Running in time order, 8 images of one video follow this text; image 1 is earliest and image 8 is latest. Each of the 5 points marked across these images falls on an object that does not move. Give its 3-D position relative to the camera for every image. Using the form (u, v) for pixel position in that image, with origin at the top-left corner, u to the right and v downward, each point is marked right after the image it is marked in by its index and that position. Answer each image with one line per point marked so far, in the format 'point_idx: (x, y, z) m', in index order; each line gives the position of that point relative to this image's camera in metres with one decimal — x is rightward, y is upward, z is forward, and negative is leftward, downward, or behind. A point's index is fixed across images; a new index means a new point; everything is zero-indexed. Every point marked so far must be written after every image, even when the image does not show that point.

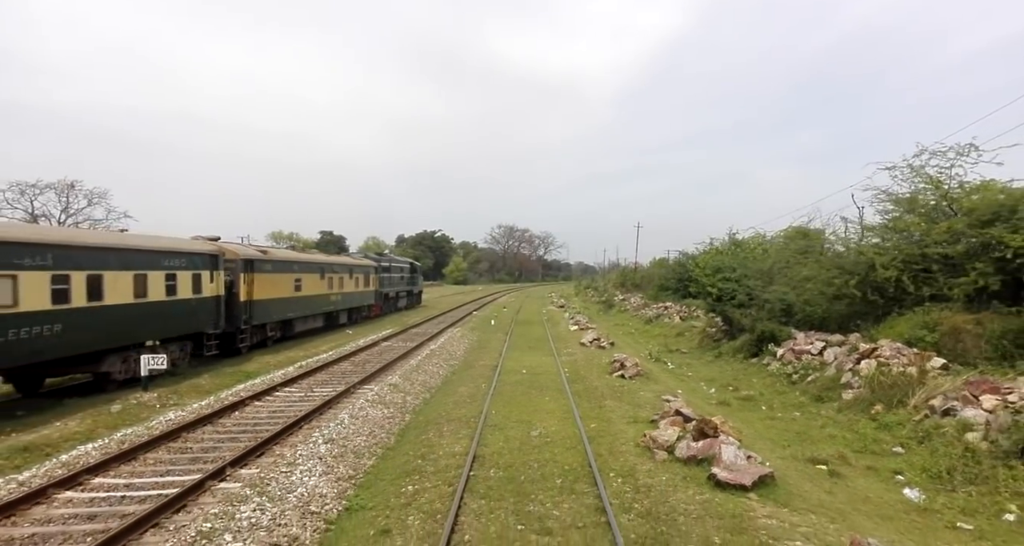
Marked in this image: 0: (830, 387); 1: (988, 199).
0: (+7.1, -2.5, +11.5) m
1: (+11.3, +1.7, +12.2) m
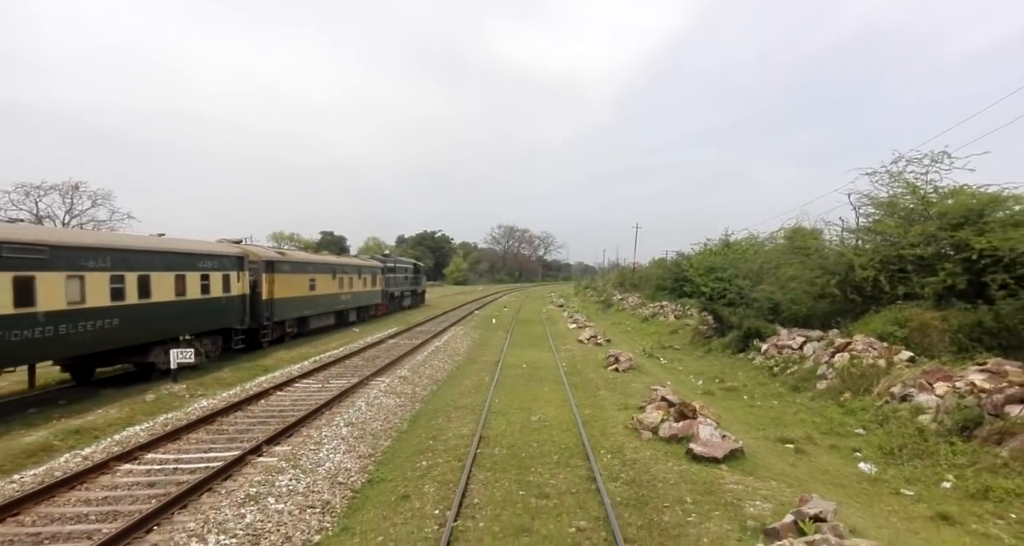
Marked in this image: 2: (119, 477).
0: (+7.1, -2.5, +12.4) m
1: (+11.3, +1.7, +13.2) m
2: (-5.5, -2.8, +7.2) m
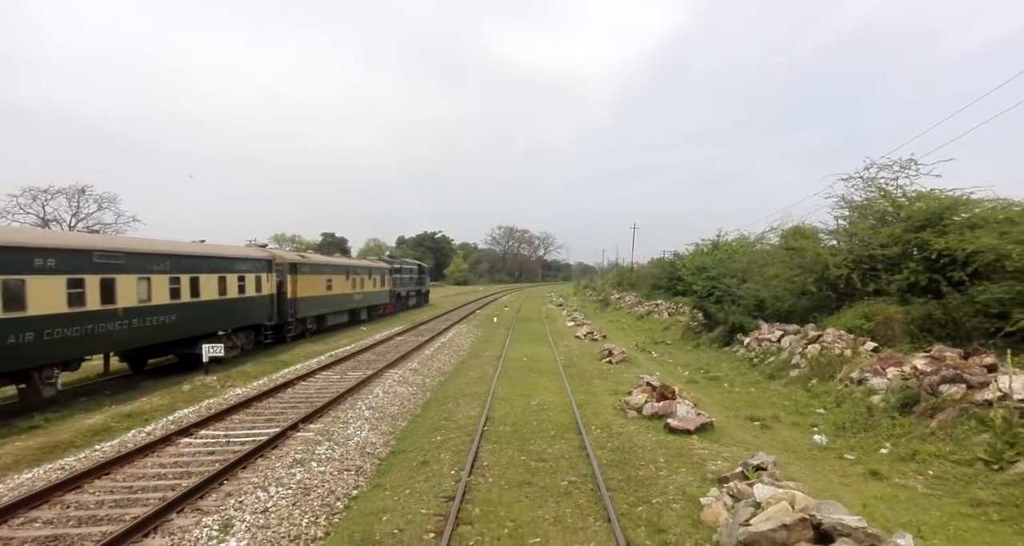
0: (+7.2, -2.5, +13.7) m
1: (+11.4, +1.8, +14.4) m
2: (-5.4, -2.9, +8.4) m
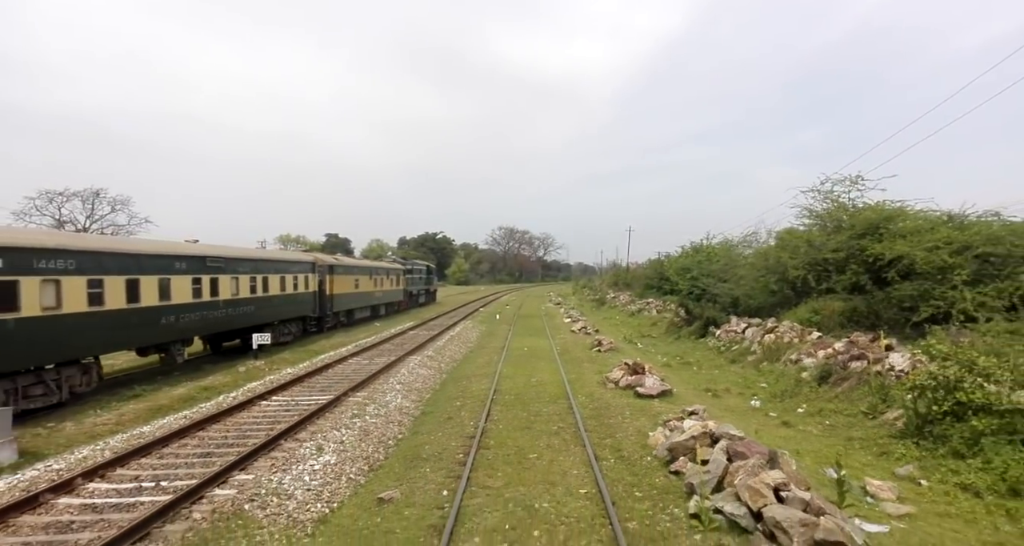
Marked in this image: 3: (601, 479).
0: (+7.2, -2.5, +16.2) m
1: (+11.5, +1.7, +17.0) m
2: (-5.3, -2.9, +11.0) m
3: (+1.3, -2.8, +7.1) m
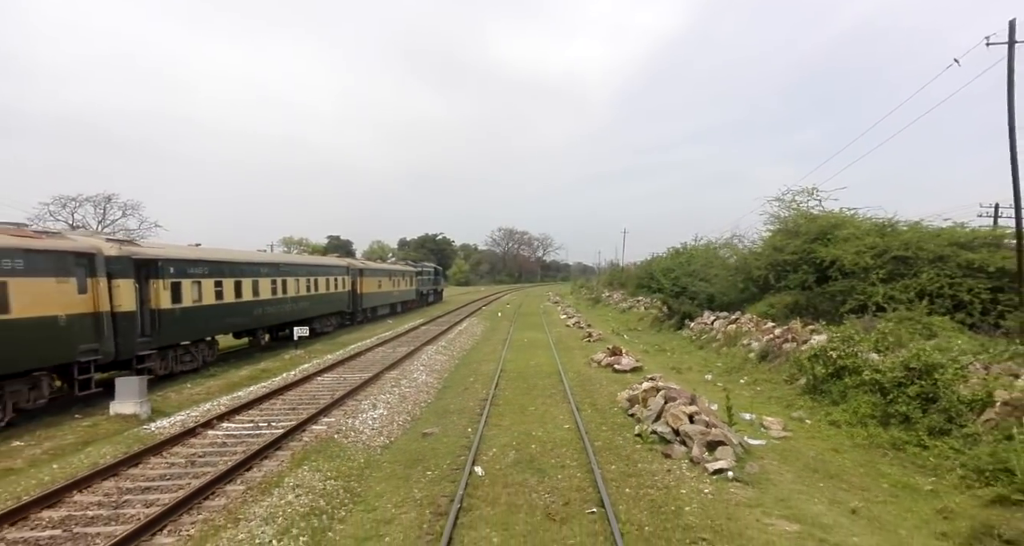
0: (+7.3, -2.5, +19.2) m
1: (+11.5, +1.8, +19.9) m
2: (-5.2, -2.9, +13.9) m
3: (+1.3, -2.8, +10.0) m
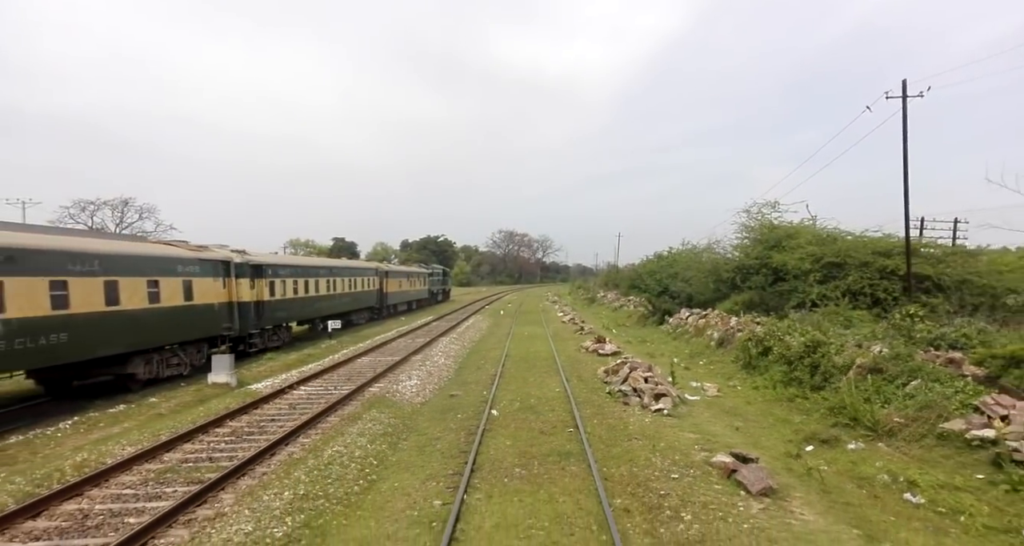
0: (+7.4, -2.6, +22.5) m
1: (+11.6, +1.7, +23.2) m
2: (-5.1, -3.0, +17.2) m
3: (+1.5, -2.9, +13.3) m
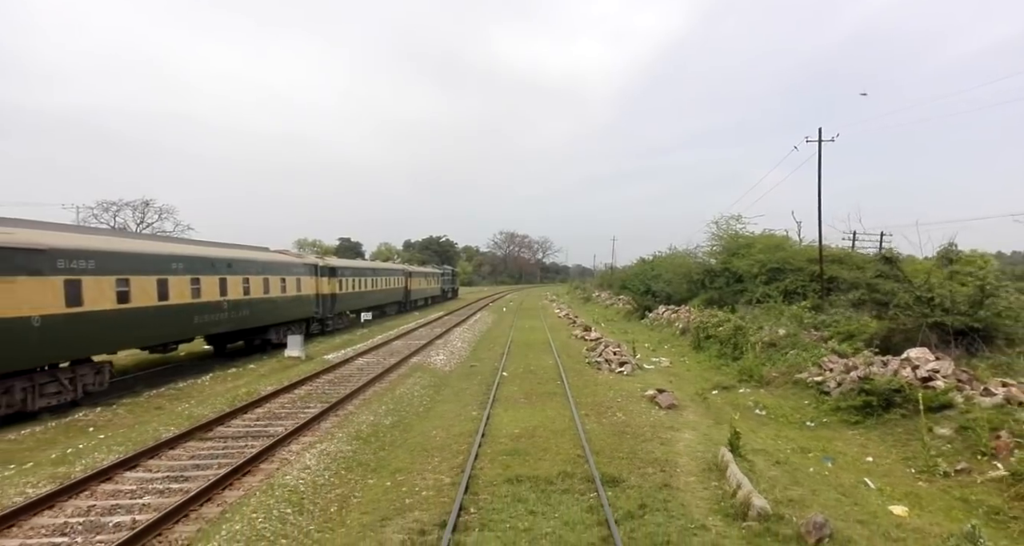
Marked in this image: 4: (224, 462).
0: (+7.6, -2.7, +26.9) m
1: (+11.8, +1.5, +27.6) m
2: (-5.0, -3.0, +21.6) m
3: (+1.6, -2.9, +17.7) m
4: (-4.3, -2.8, +7.7) m
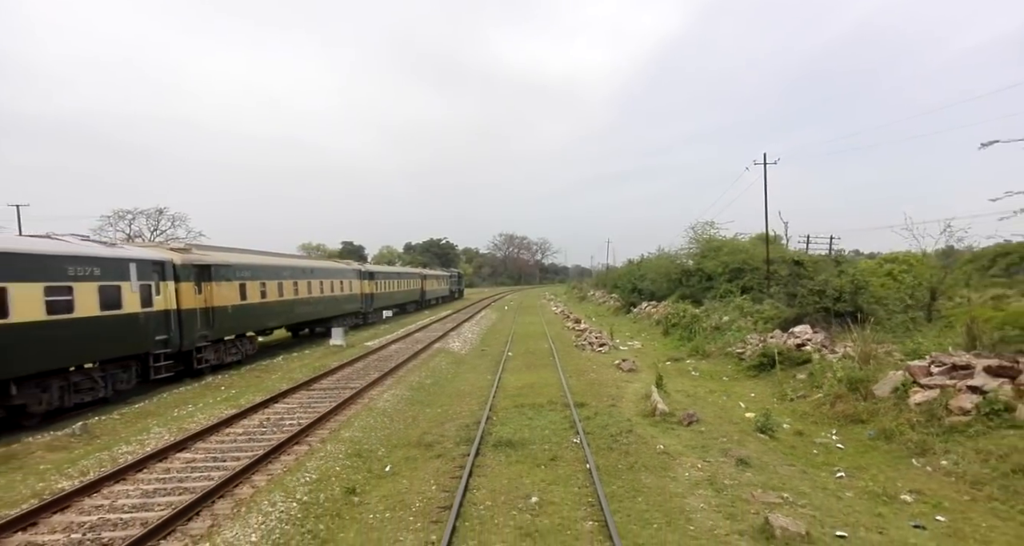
0: (+7.7, -2.7, +31.0) m
1: (+11.9, +1.6, +31.8) m
2: (-4.9, -3.2, +25.8) m
3: (+1.7, -3.0, +21.9) m
4: (-4.1, -2.9, +11.8) m
